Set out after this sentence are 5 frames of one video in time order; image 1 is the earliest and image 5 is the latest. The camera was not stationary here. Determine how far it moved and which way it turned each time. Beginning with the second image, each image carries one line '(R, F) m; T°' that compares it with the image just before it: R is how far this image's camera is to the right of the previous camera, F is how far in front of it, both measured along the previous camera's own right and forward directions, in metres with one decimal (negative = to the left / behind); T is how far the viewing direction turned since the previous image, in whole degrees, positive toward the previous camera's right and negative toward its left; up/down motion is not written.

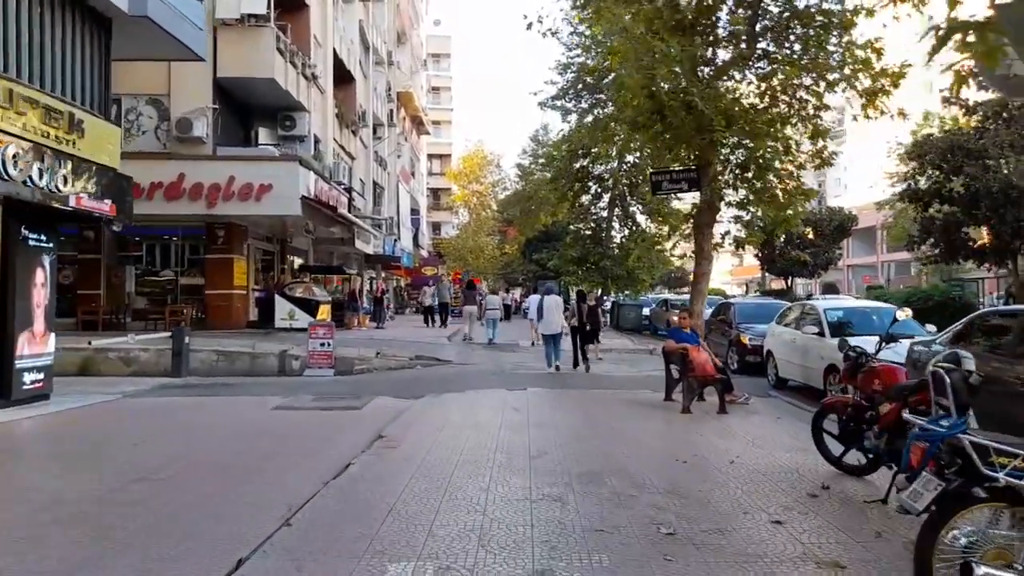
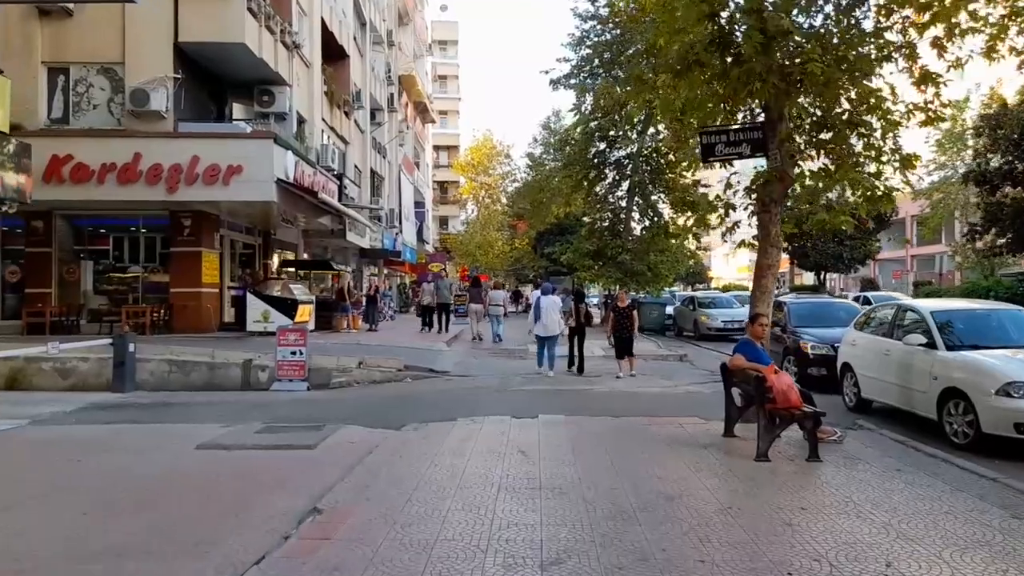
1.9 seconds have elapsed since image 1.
(+0.1, +2.9) m; -1°
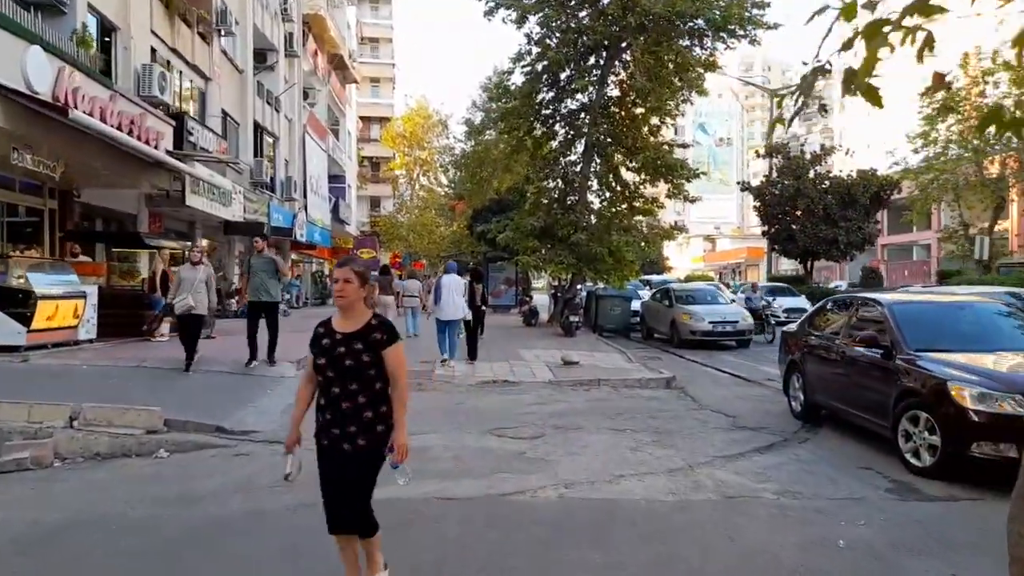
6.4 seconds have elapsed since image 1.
(+0.9, +7.1) m; +4°
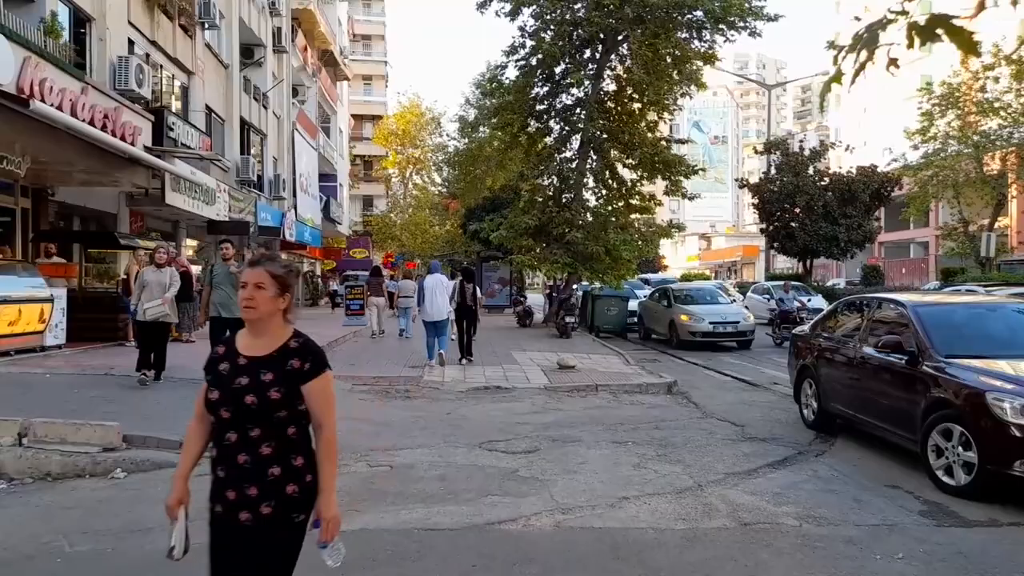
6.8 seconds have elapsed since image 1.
(0.0, +0.7) m; 0°
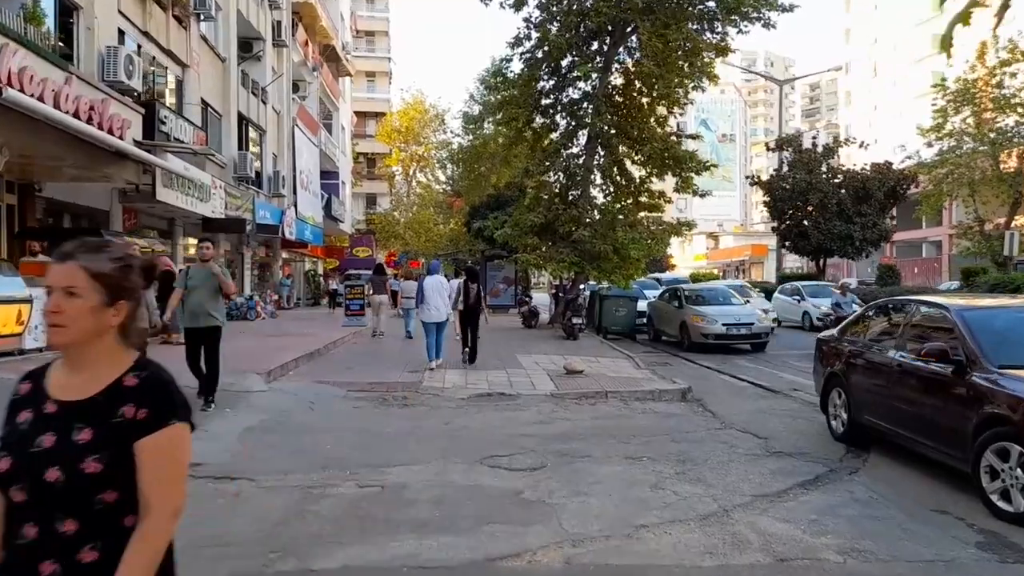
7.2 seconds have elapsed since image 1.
(0.0, +0.7) m; 0°
